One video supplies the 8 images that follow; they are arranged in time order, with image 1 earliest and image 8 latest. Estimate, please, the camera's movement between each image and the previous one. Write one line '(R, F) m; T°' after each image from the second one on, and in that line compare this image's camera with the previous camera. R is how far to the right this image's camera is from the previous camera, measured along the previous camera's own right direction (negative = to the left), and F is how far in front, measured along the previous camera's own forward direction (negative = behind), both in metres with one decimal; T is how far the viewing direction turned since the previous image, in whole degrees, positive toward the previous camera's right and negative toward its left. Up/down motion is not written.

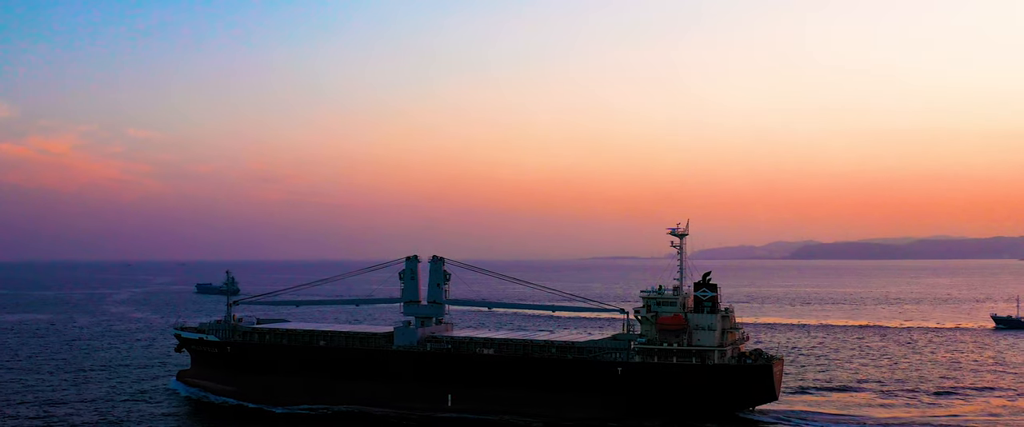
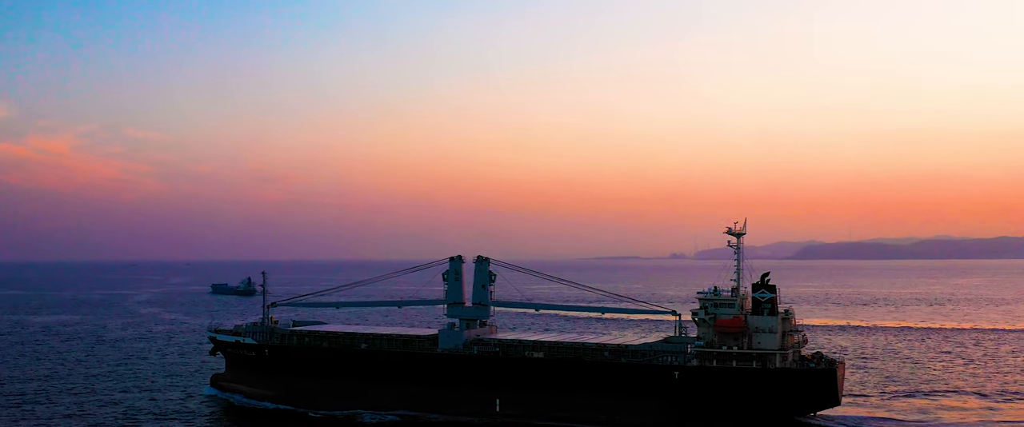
(-2.5, +1.4) m; 0°
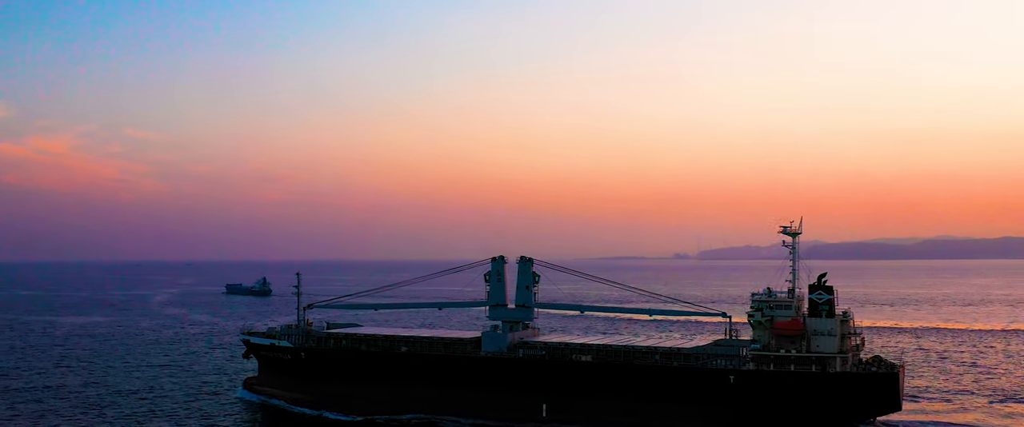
(-2.3, +1.3) m; 0°
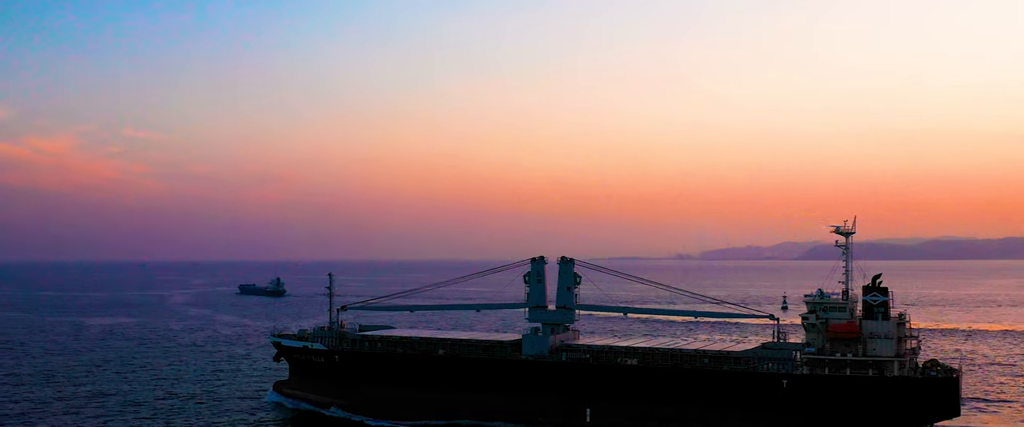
(-2.0, +1.2) m; 0°
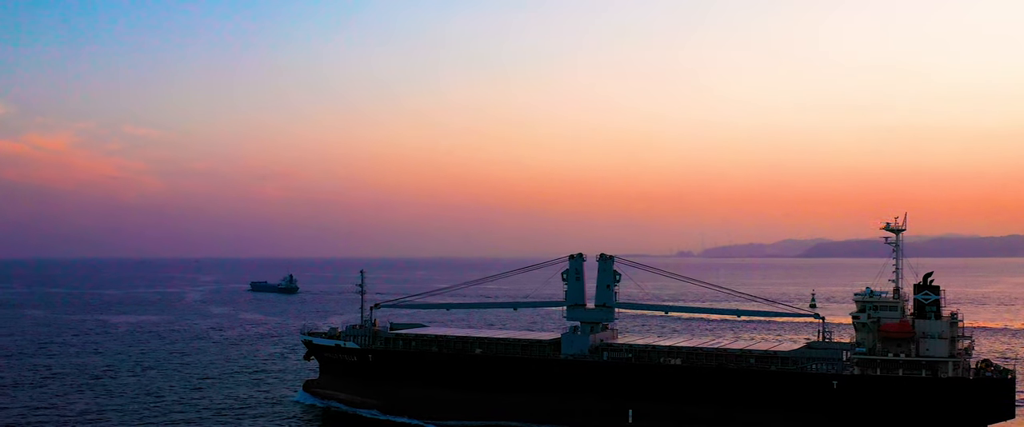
(-1.9, +0.9) m; 0°
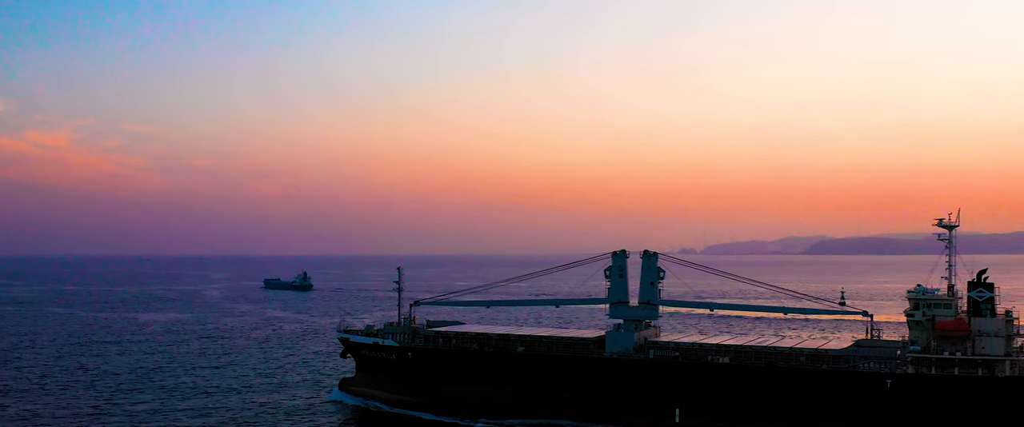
(-2.1, +0.6) m; 0°
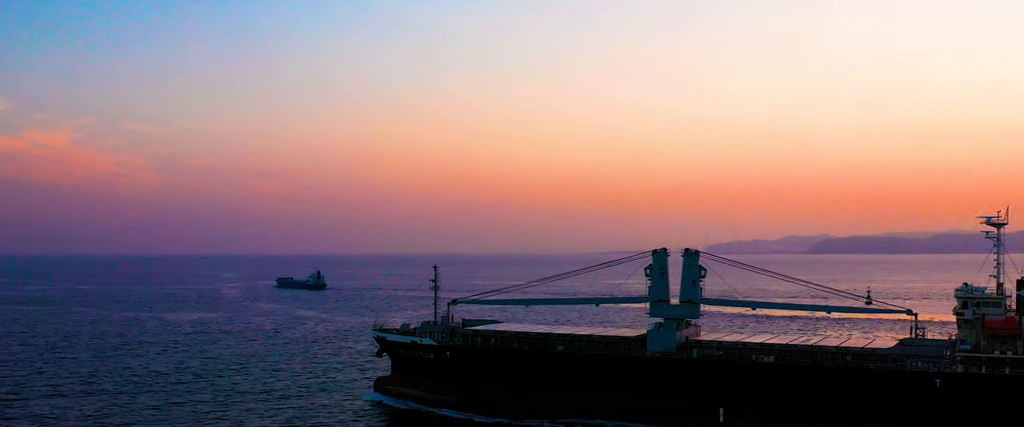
(-2.0, +0.3) m; 0°
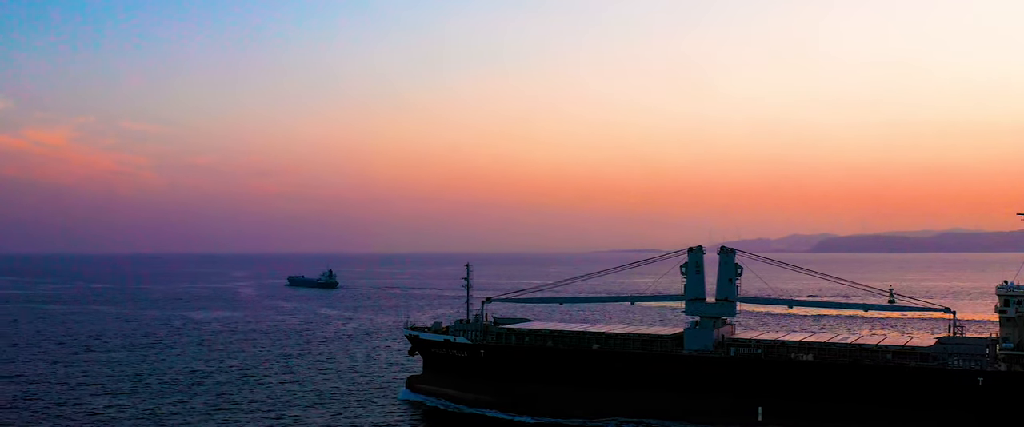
(-1.8, +0.2) m; 0°
